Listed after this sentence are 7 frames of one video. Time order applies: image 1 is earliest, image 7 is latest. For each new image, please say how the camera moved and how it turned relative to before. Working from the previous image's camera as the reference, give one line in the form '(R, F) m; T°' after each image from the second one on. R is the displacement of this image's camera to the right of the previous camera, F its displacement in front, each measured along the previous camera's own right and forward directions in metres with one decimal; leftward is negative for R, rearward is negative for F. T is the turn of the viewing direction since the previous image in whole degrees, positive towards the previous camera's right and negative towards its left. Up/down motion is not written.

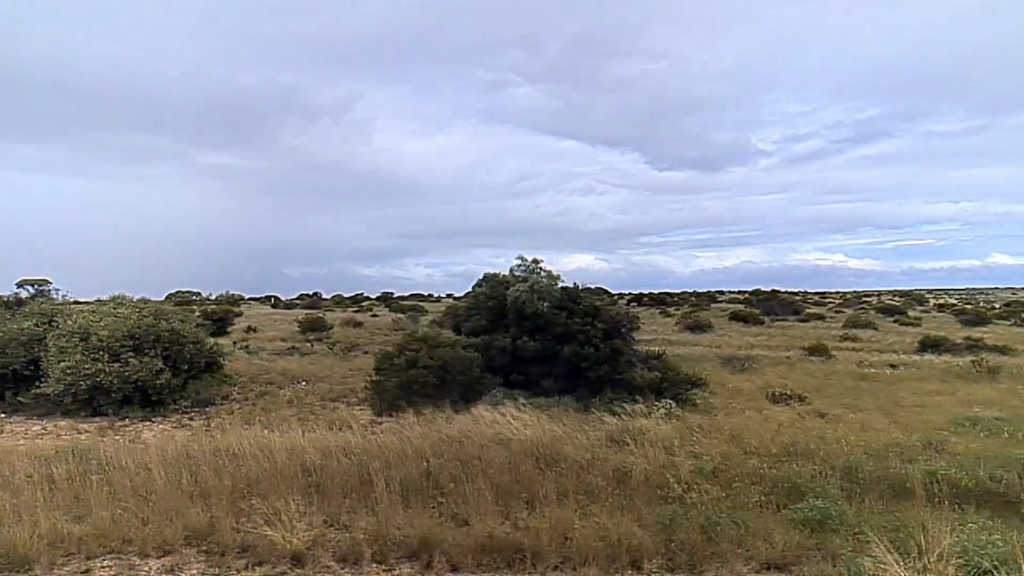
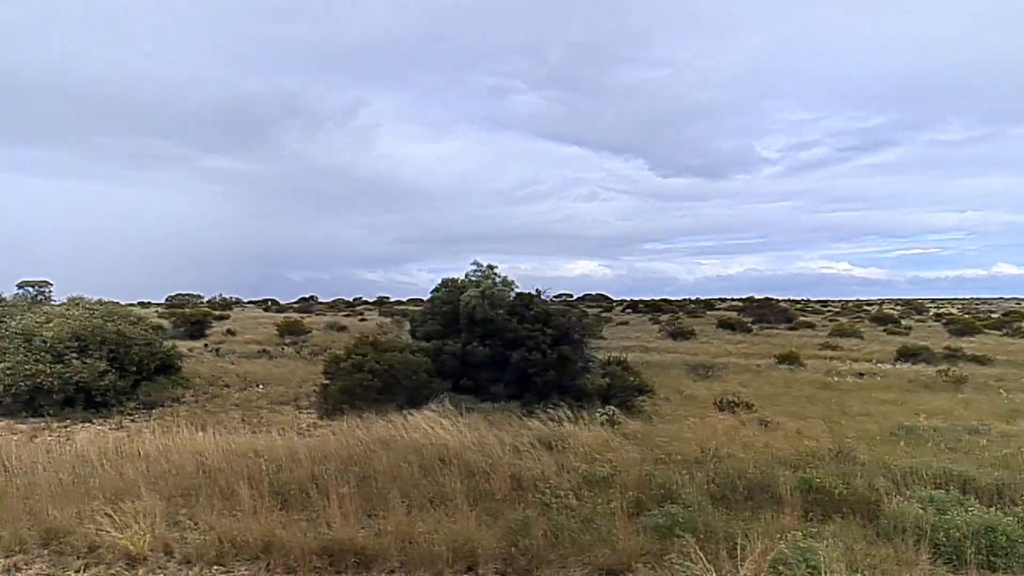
(+1.0, 0.0) m; 0°
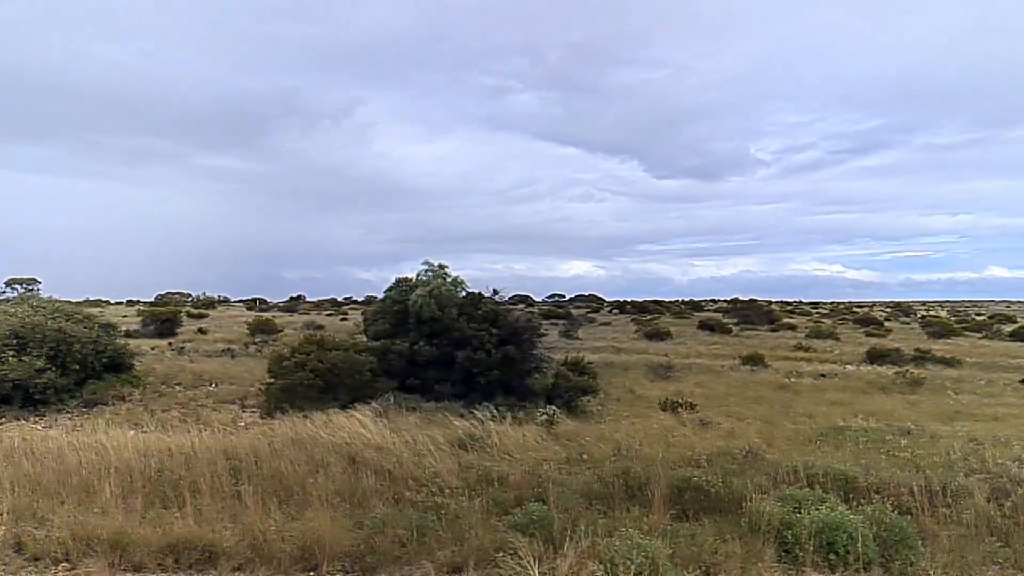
(+0.9, 0.0) m; +1°
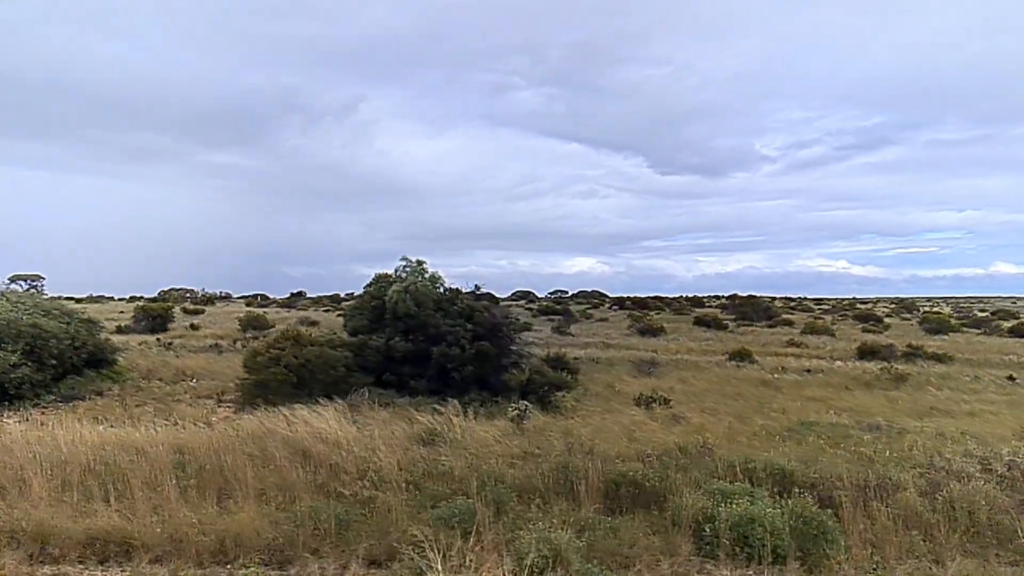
(+0.5, 0.0) m; 0°
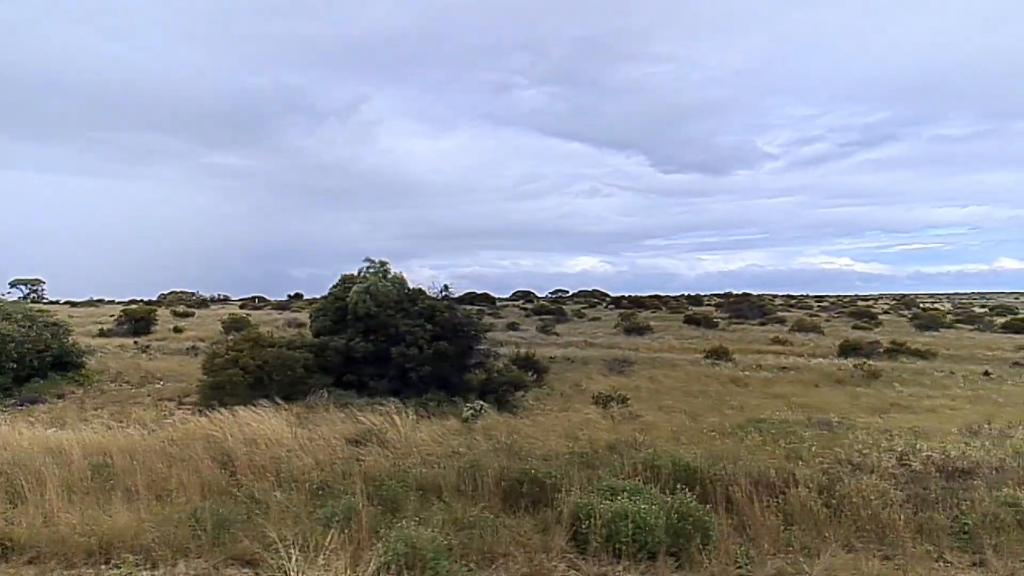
(+0.8, 0.0) m; 0°
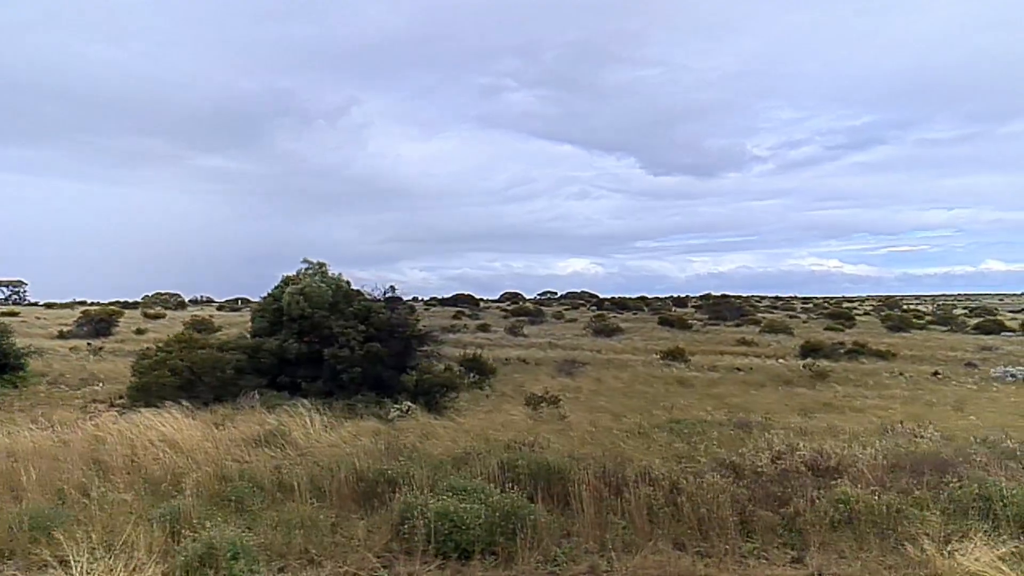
(+1.1, 0.0) m; +1°
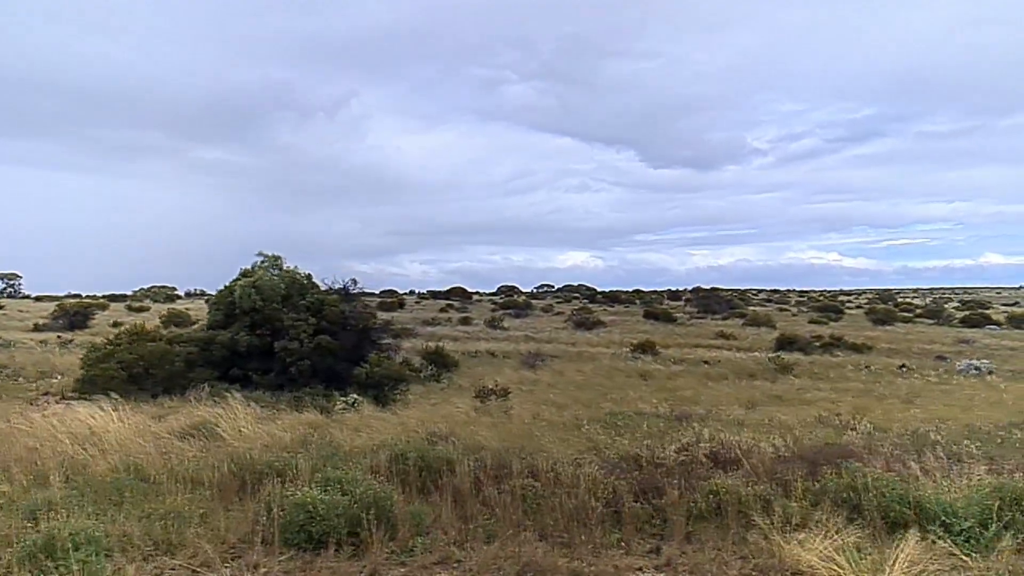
(+0.9, 0.0) m; 0°
